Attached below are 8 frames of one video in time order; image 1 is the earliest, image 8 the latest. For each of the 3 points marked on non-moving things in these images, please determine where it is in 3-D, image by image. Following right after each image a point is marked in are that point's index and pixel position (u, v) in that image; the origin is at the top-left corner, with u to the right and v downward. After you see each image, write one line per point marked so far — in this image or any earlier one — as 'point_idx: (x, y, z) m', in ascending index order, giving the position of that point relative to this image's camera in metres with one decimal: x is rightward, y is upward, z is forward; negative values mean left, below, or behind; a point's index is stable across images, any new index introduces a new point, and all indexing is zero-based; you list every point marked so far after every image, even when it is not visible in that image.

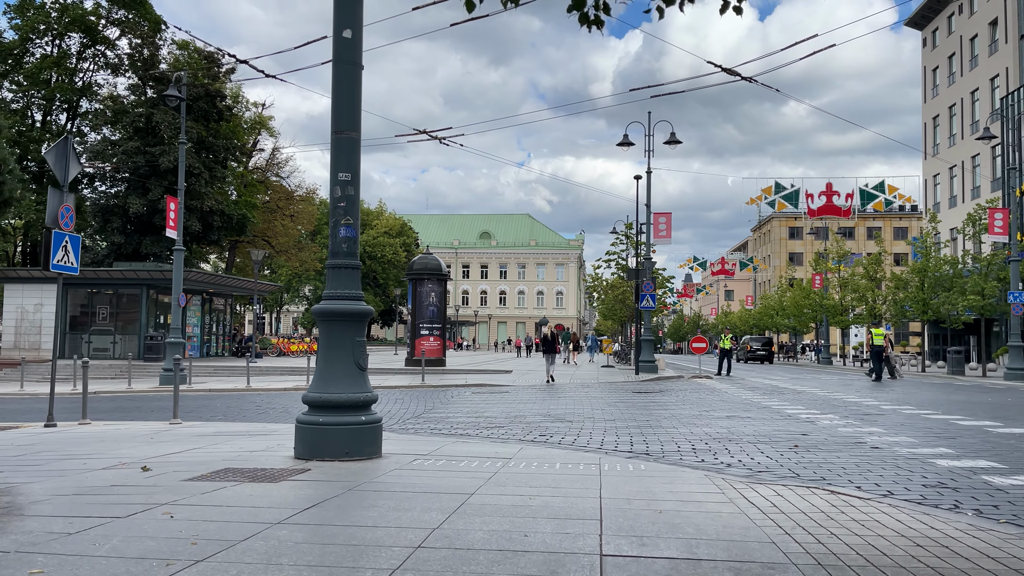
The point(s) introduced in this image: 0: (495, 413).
0: (-0.3, -2.2, +14.3) m
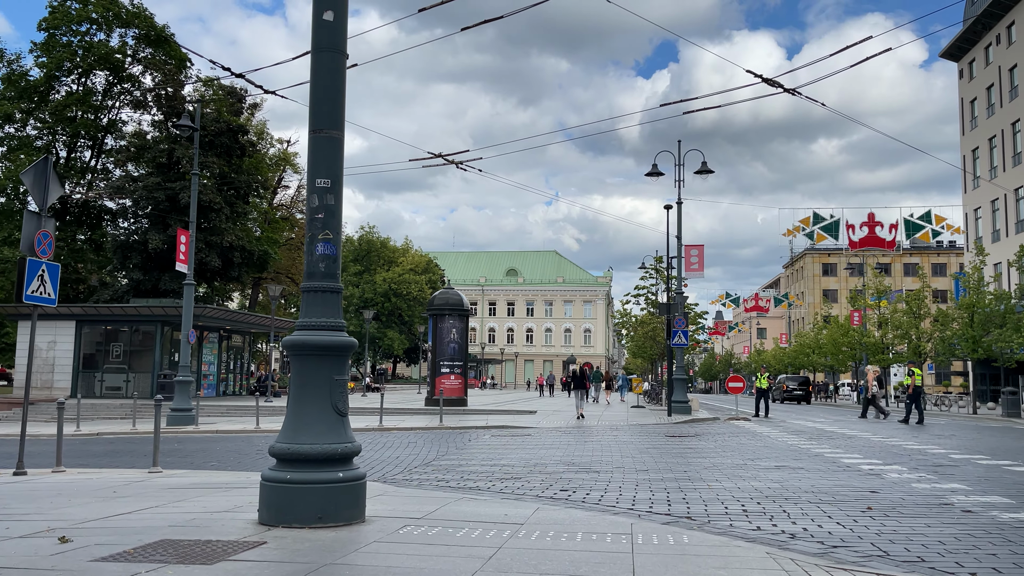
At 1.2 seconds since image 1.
0: (0.0, -2.8, +12.9) m
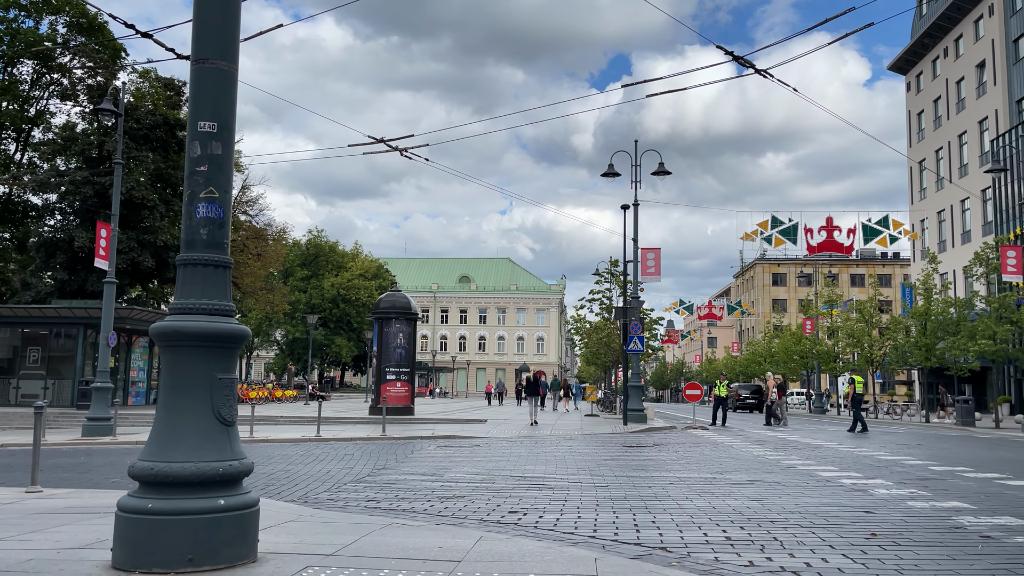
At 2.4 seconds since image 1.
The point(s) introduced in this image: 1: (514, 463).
0: (-0.8, -2.7, +11.5) m
1: (0.0, -2.8, +12.9) m
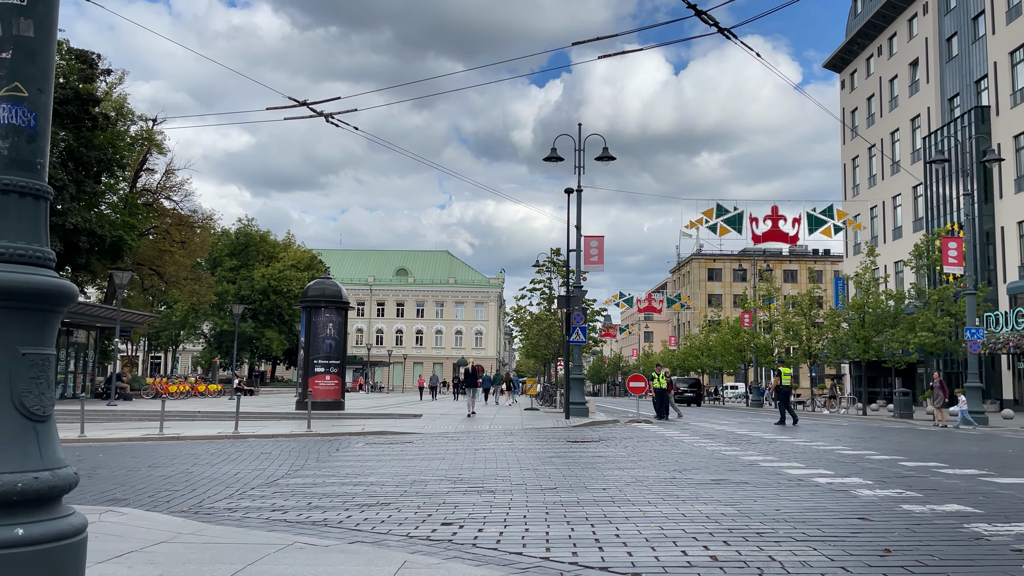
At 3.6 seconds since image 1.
0: (-1.7, -2.4, +10.2) m
1: (-0.9, -2.5, +11.6) m
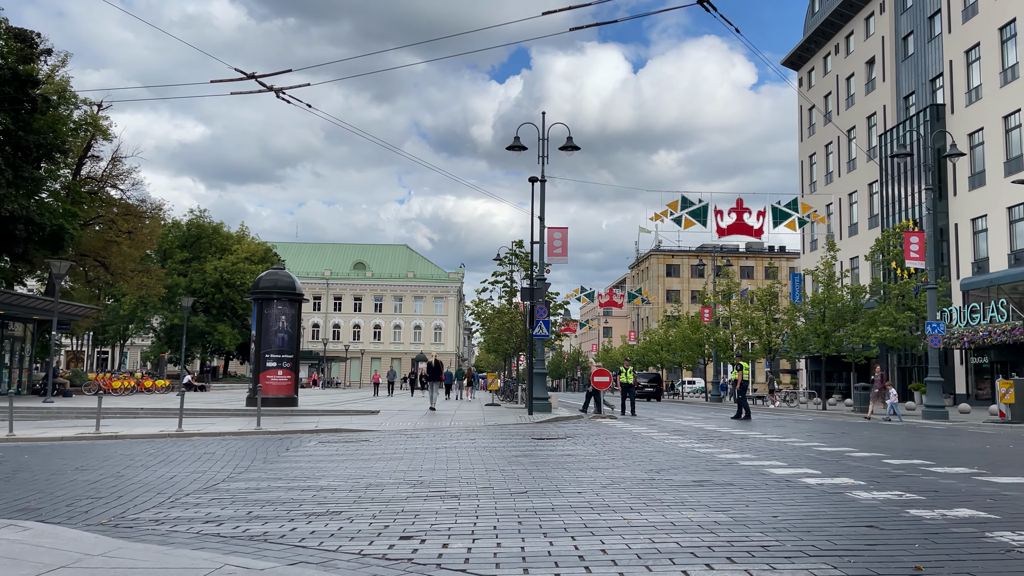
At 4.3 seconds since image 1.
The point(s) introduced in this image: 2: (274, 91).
0: (-2.1, -2.2, +9.3) m
1: (-1.4, -2.3, +10.8) m
2: (-4.1, +3.4, +13.8) m
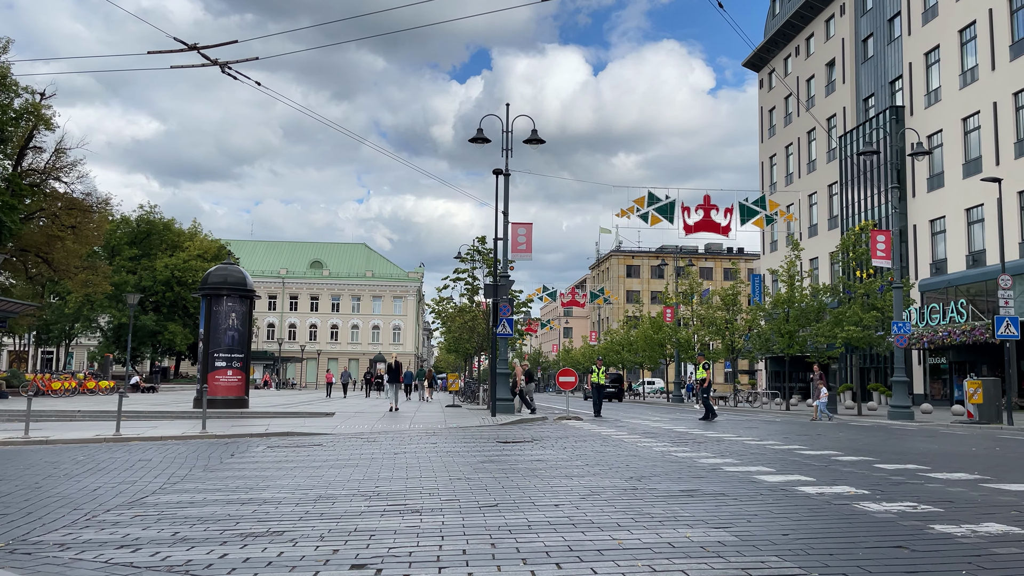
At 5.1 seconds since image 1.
0: (-2.4, -2.1, +8.3) m
1: (-1.8, -2.2, +9.8) m
2: (-4.6, +3.5, +12.7) m
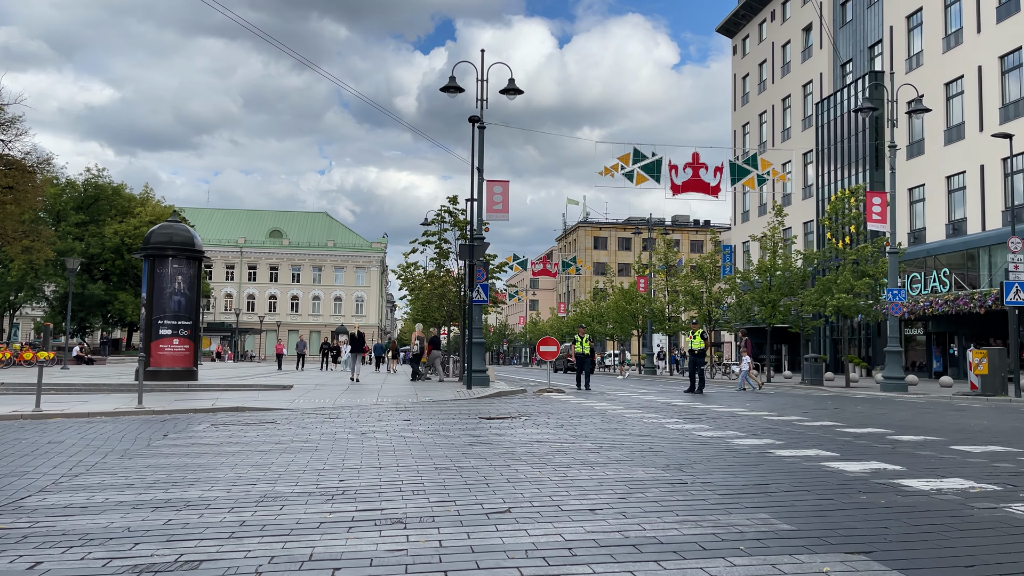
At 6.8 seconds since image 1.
0: (-2.4, -1.6, +6.3) m
1: (-1.8, -1.6, +7.8) m
2: (-4.8, +4.2, +10.4) m
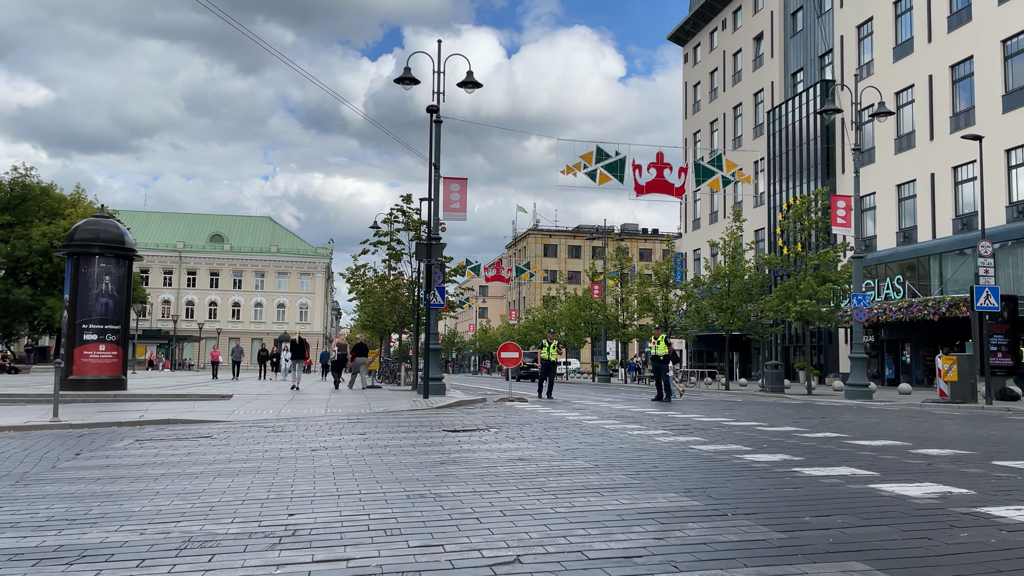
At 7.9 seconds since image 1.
0: (-2.4, -1.5, +4.9) m
1: (-2.0, -1.6, +6.5) m
2: (-5.0, +4.3, +9.0) m
